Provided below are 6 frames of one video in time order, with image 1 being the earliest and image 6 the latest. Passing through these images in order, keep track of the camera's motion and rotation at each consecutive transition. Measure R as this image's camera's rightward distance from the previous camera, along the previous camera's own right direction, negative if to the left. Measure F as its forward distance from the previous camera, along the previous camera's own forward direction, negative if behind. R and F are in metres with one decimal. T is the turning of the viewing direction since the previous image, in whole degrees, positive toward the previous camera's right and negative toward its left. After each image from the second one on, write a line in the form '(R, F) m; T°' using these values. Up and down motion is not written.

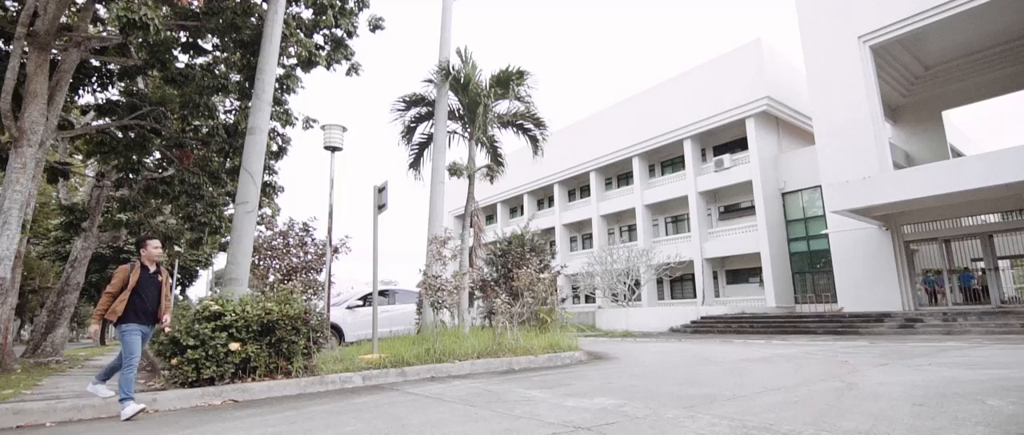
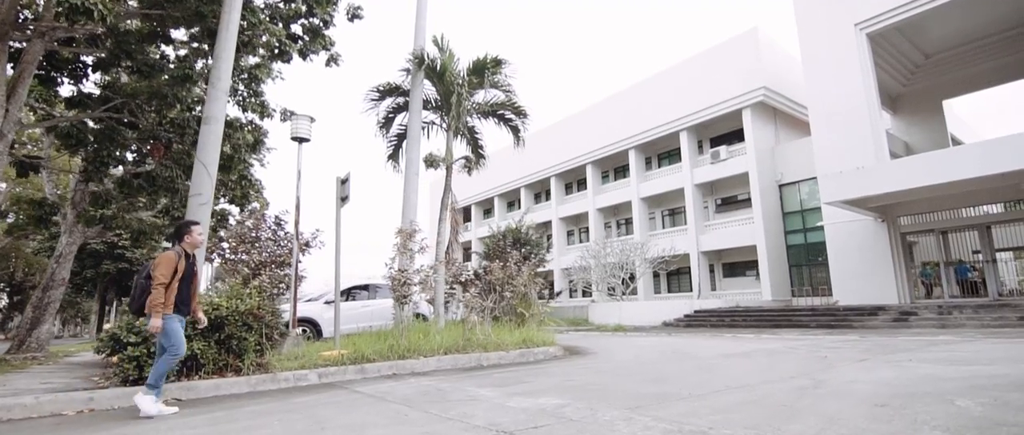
(+0.5, +0.2) m; 0°
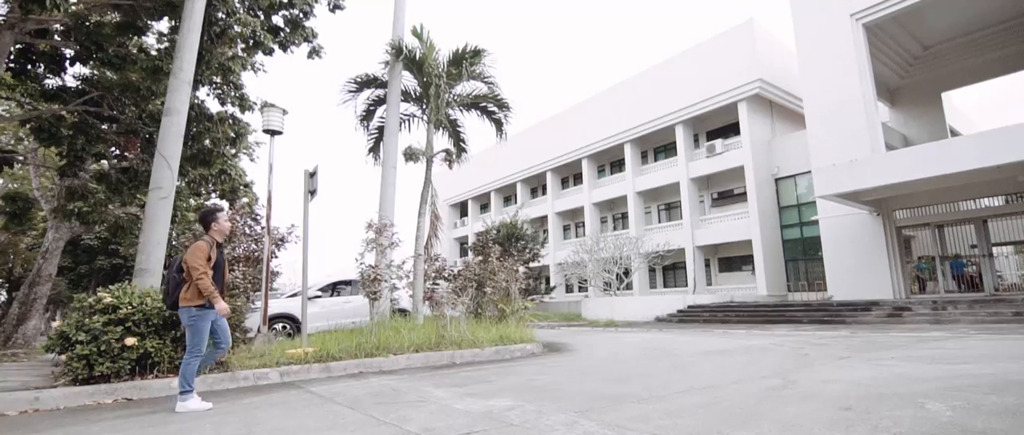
(+0.4, +0.2) m; 0°
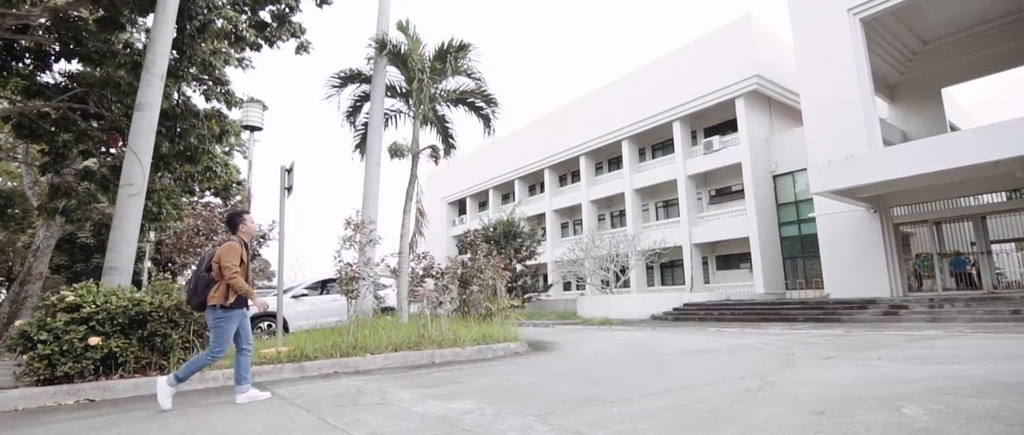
(+0.3, +0.1) m; 0°
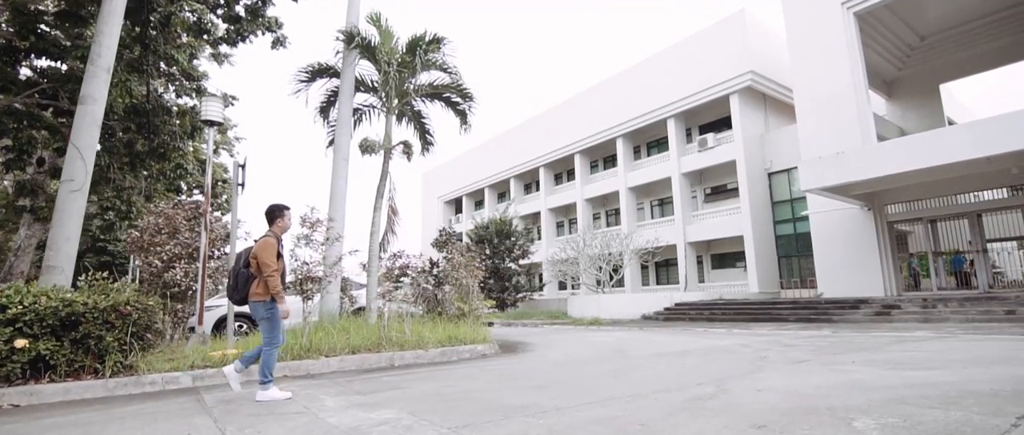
(+0.5, +0.3) m; 0°
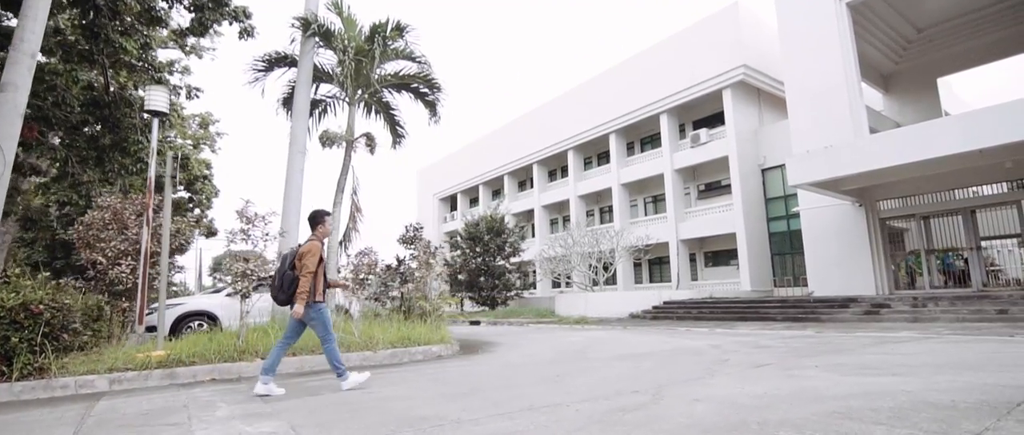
(+0.6, +0.4) m; 0°
